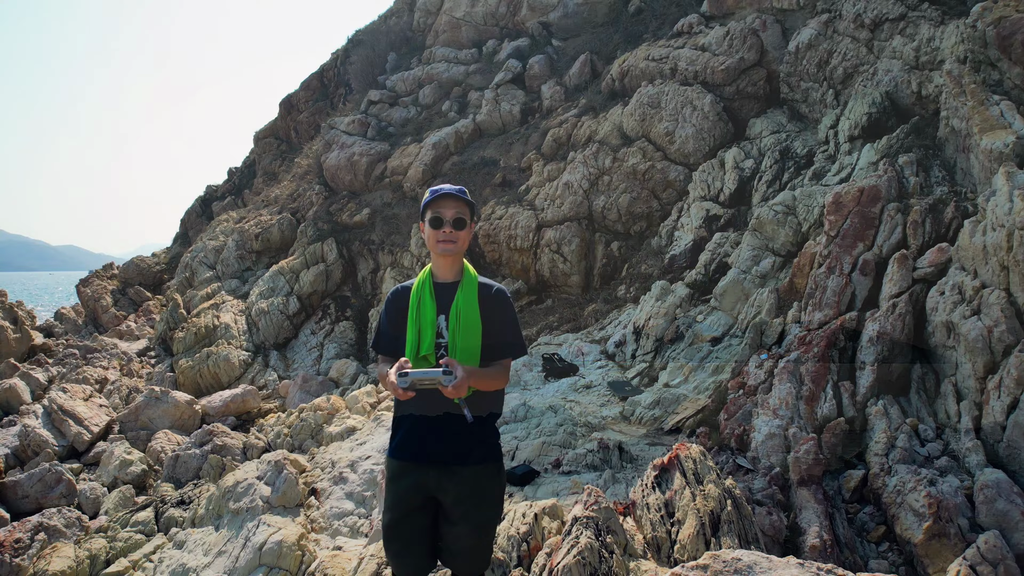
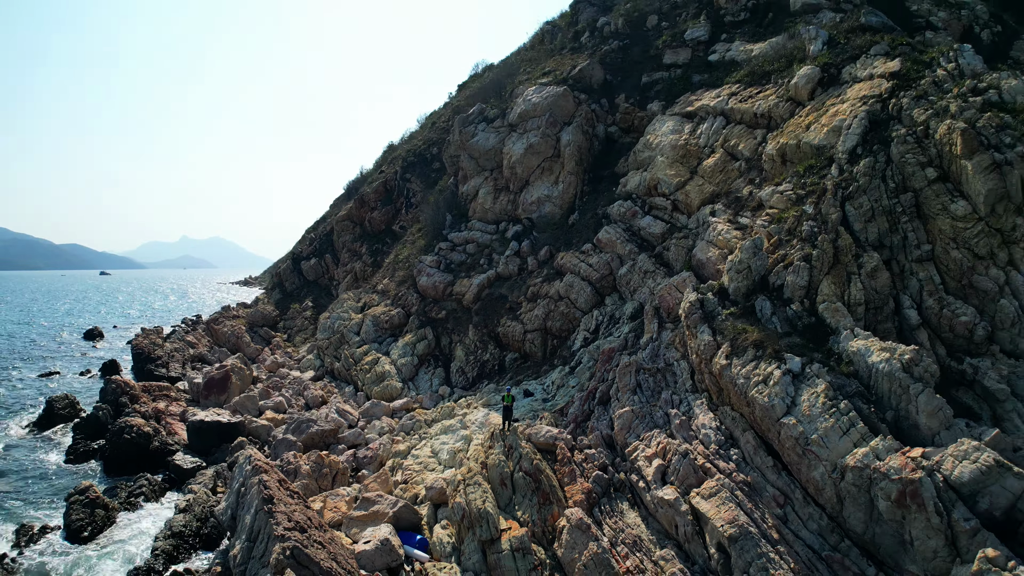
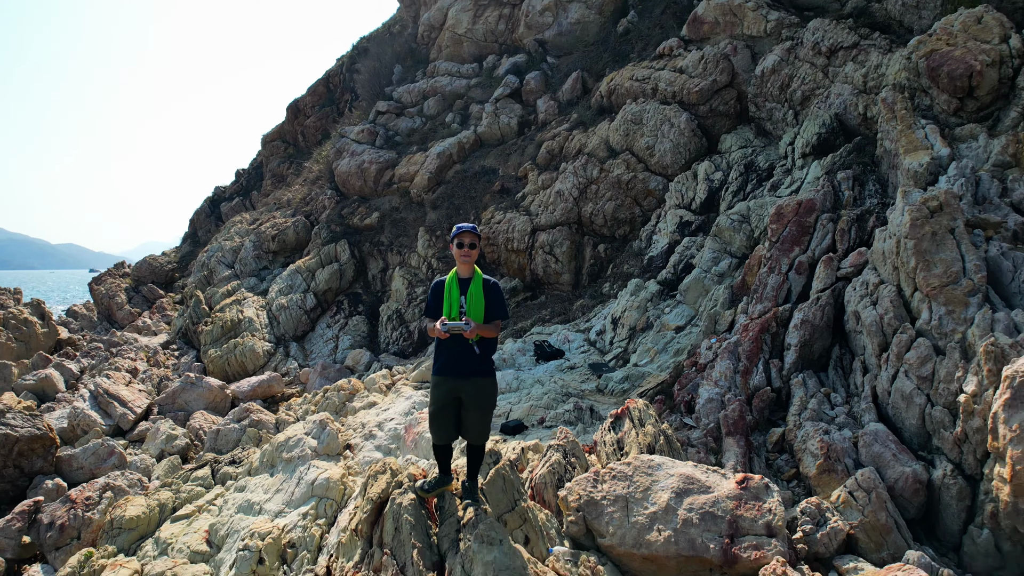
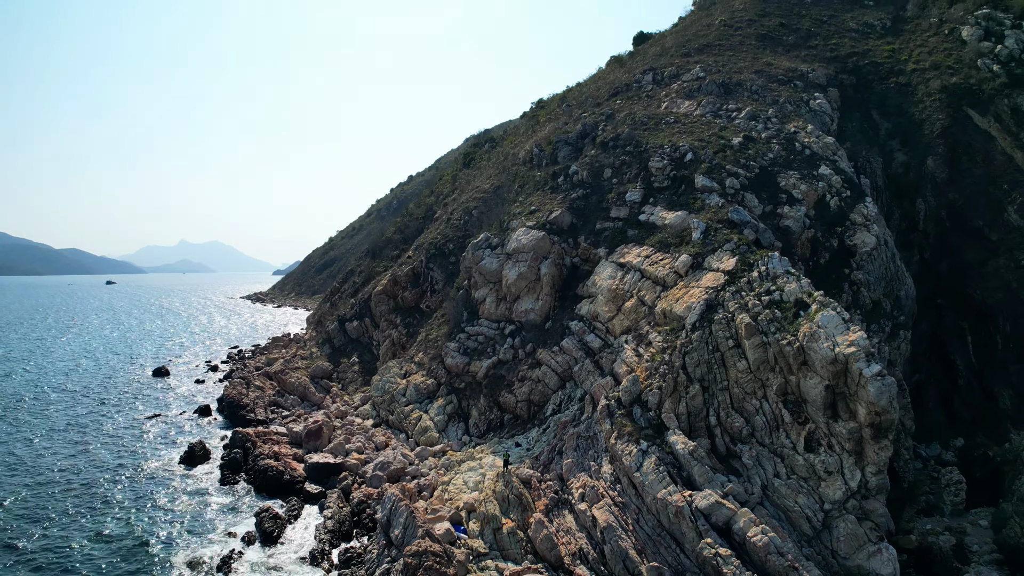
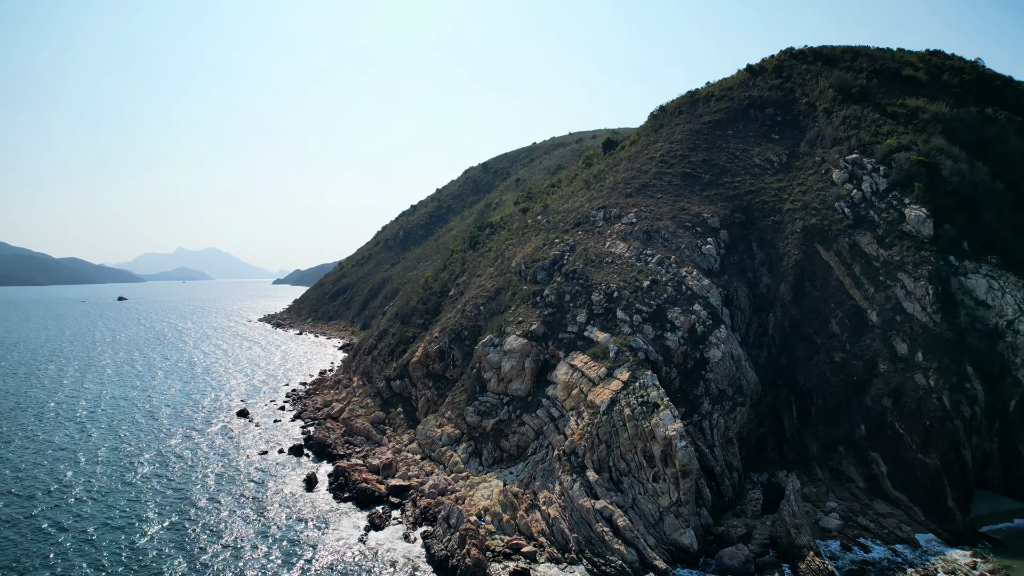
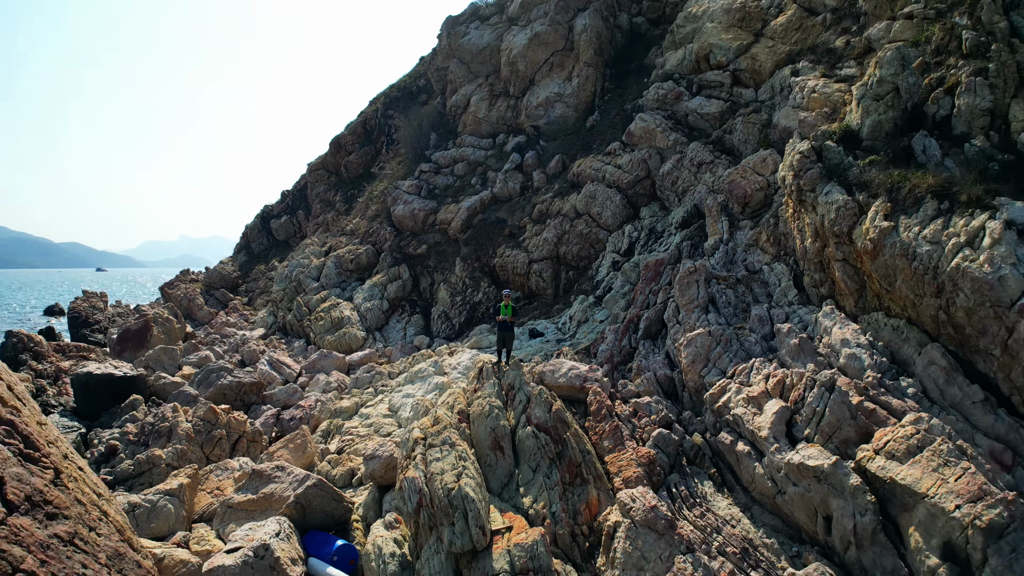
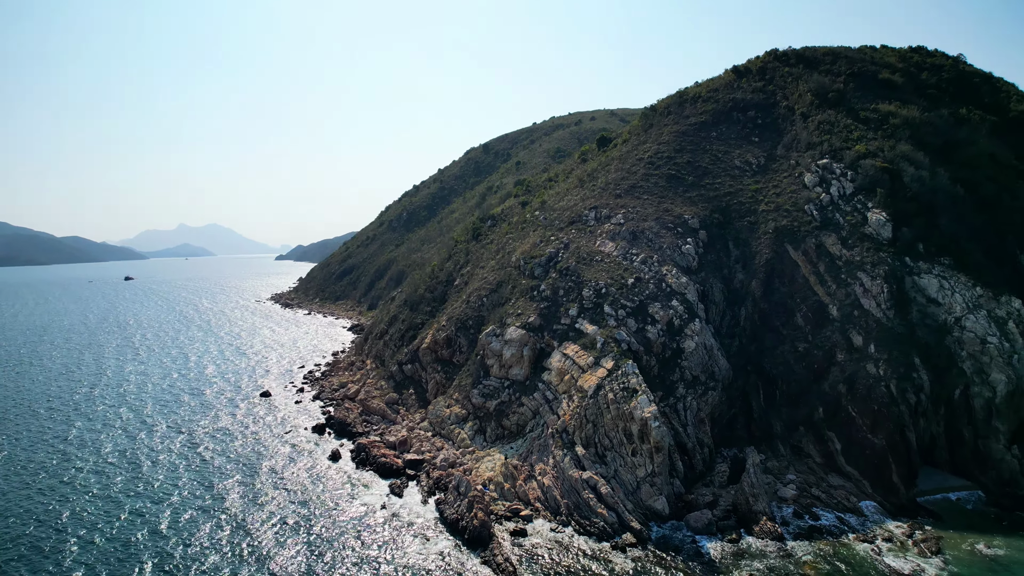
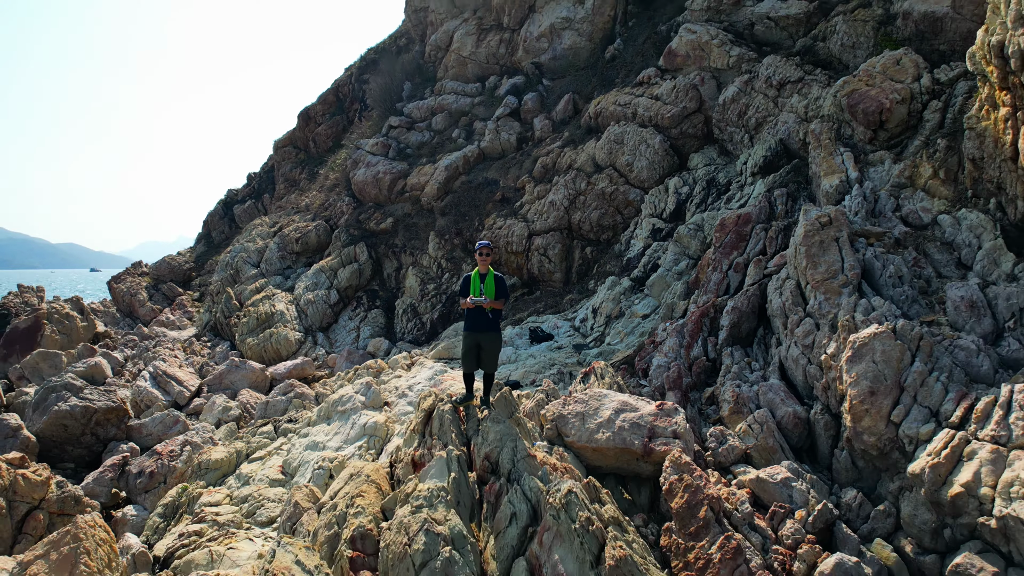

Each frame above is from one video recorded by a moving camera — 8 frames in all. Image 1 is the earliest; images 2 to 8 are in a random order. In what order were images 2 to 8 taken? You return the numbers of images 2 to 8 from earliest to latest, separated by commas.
3, 8, 6, 2, 4, 5, 7
